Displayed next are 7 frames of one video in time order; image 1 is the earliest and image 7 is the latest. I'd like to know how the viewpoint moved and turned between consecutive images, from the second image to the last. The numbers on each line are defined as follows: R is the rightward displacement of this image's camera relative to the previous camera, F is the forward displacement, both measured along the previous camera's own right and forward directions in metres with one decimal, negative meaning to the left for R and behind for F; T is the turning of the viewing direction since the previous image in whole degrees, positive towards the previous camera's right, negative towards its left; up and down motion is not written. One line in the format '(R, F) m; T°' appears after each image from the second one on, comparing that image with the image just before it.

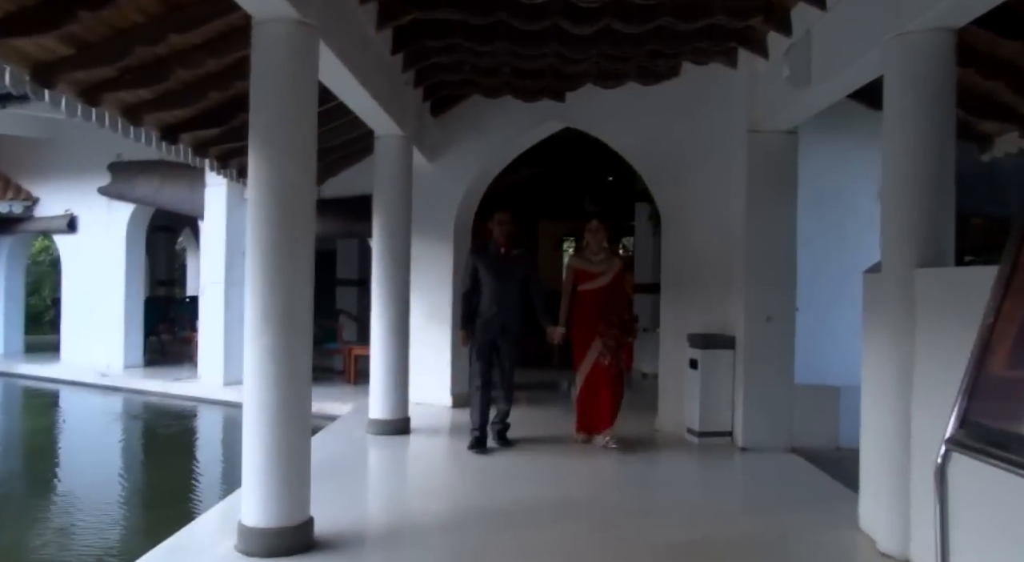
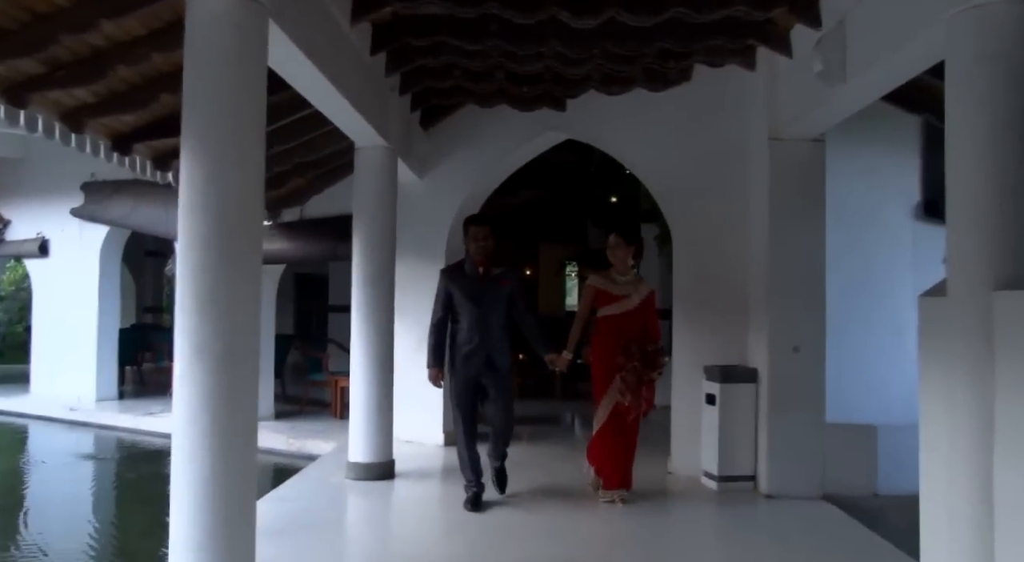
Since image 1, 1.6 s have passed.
(0.0, +0.6) m; 0°
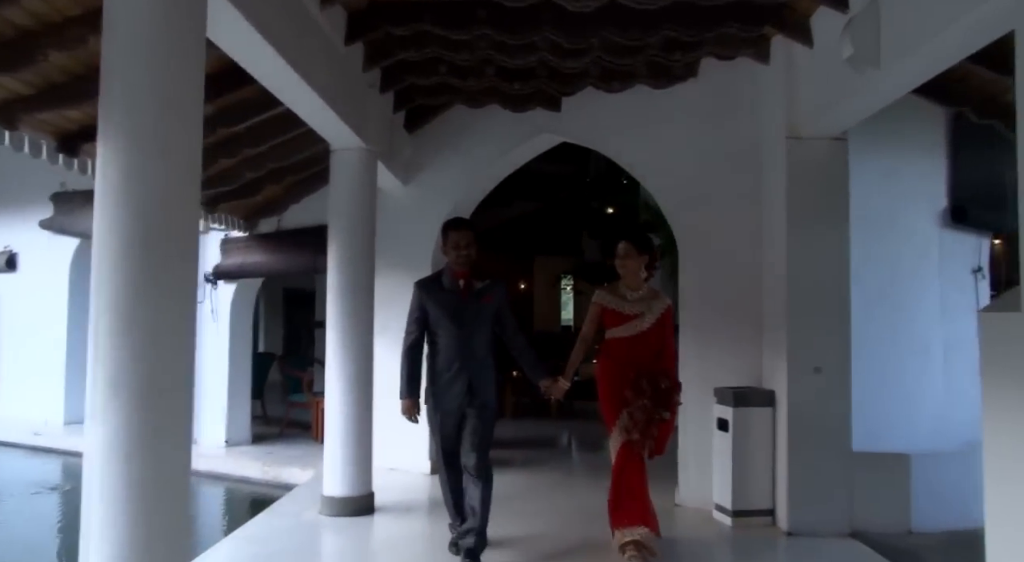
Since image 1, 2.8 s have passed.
(0.0, +0.4) m; 0°
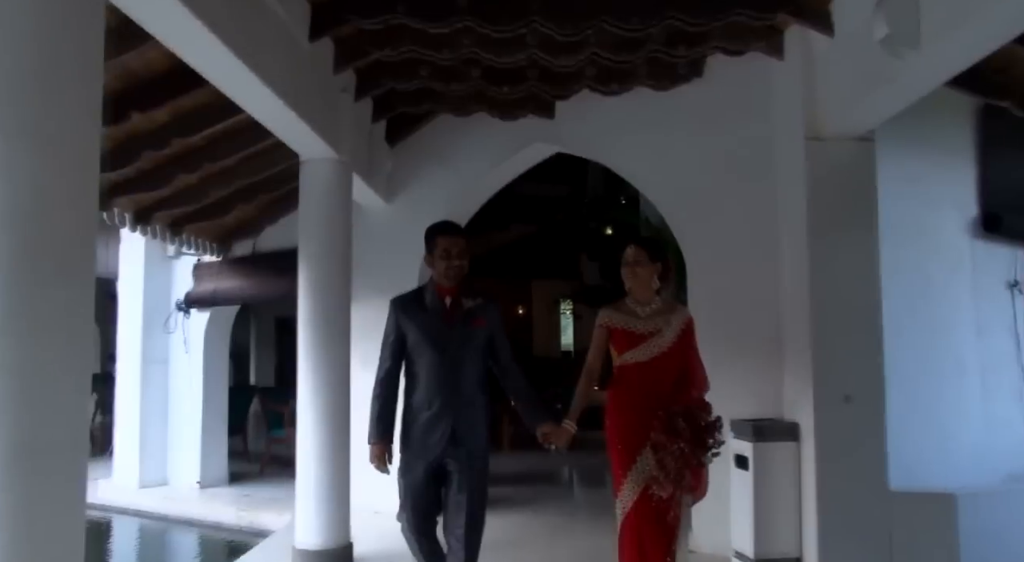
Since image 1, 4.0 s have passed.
(+0.1, +0.4) m; 0°
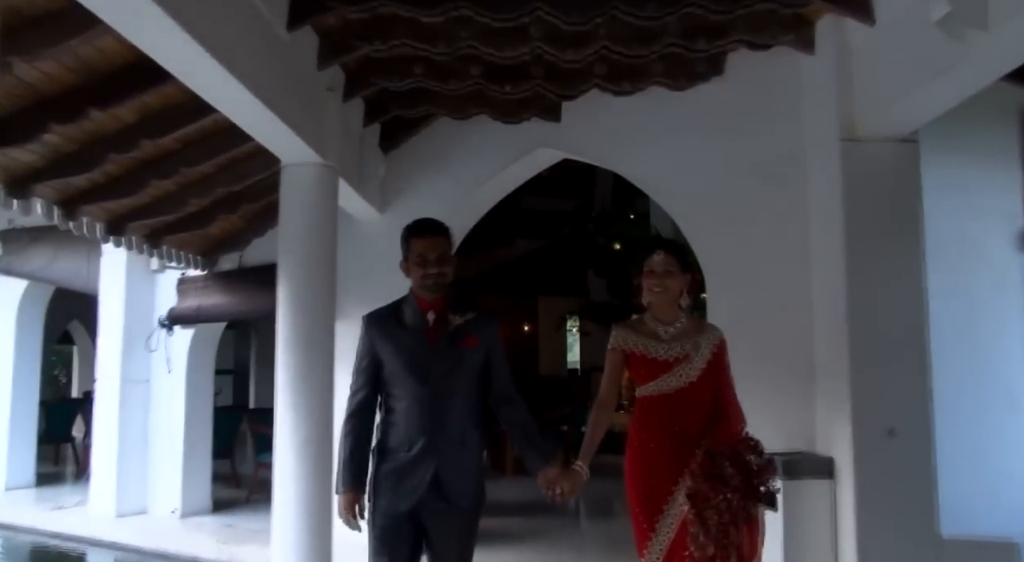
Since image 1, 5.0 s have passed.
(0.0, +0.4) m; -1°
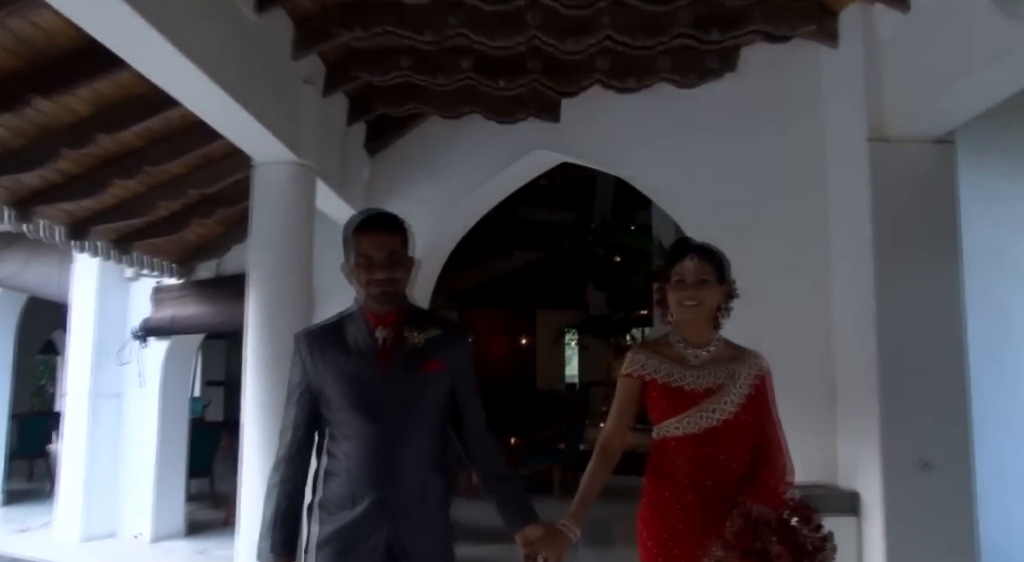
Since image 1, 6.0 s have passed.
(0.0, +0.3) m; 0°
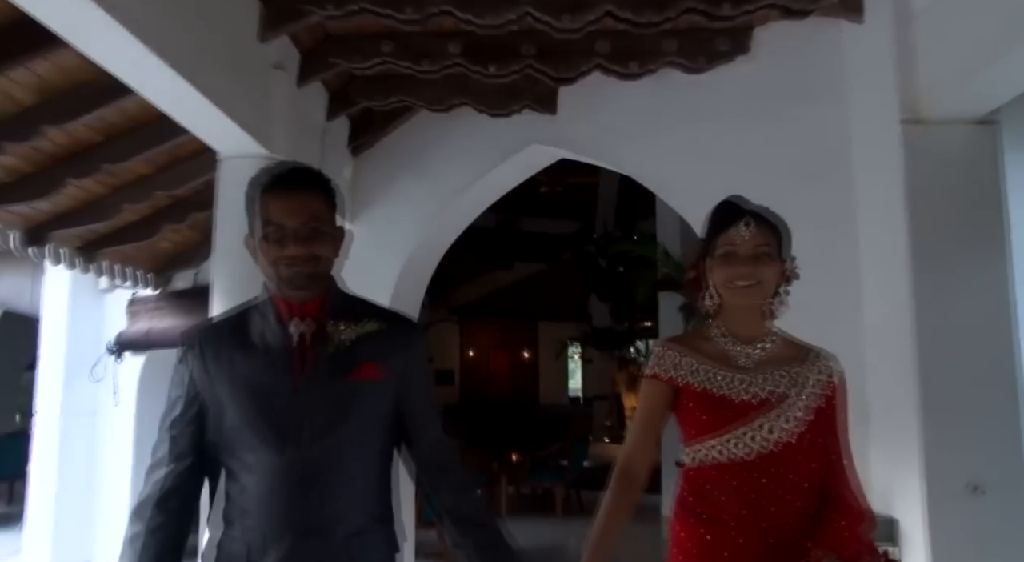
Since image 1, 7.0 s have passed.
(0.0, +0.3) m; 0°
